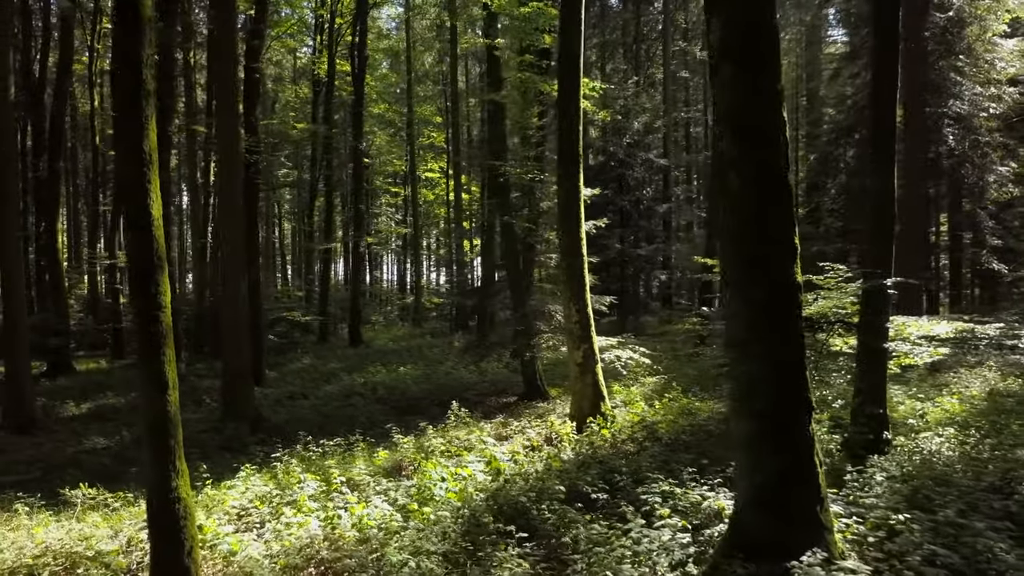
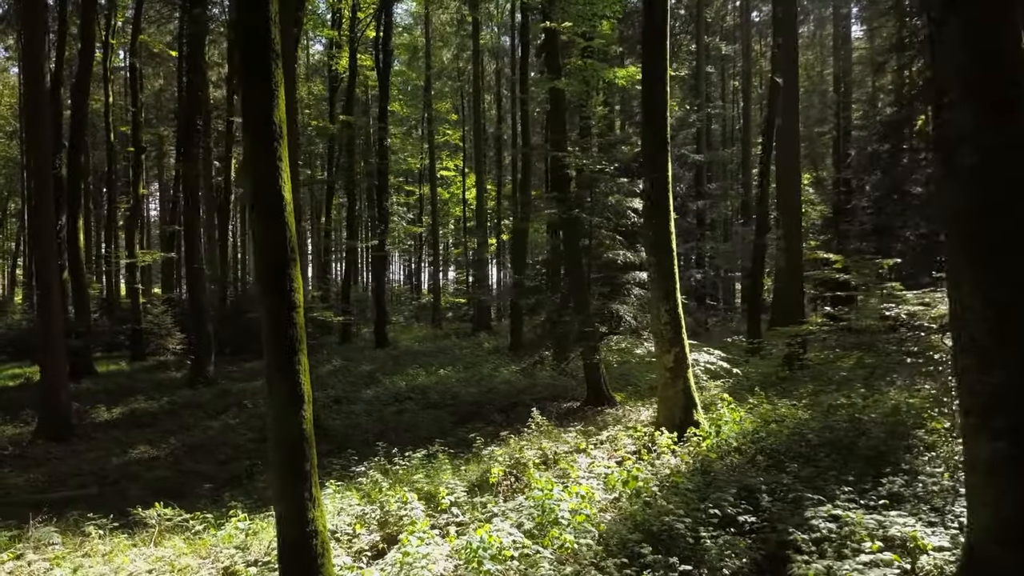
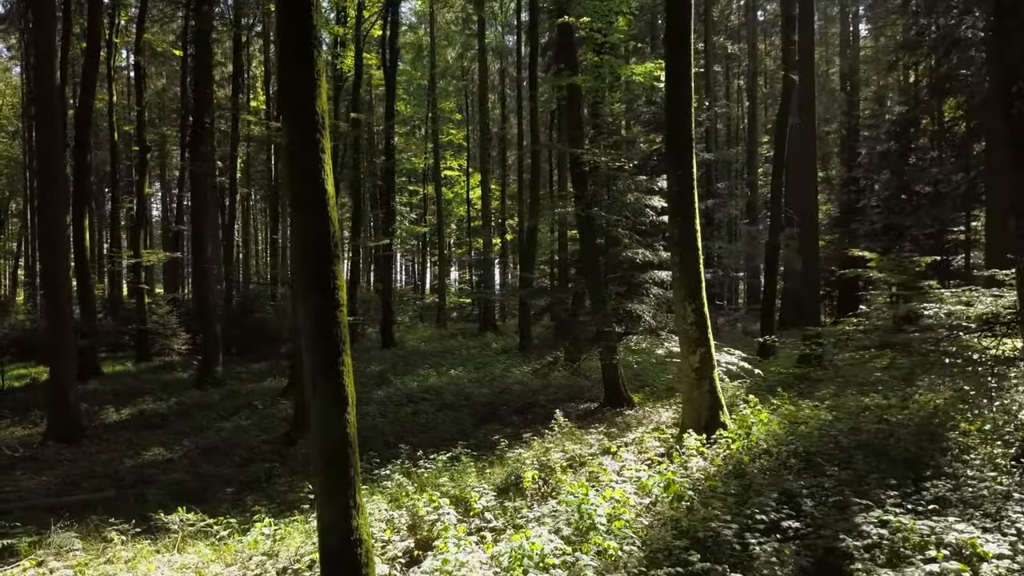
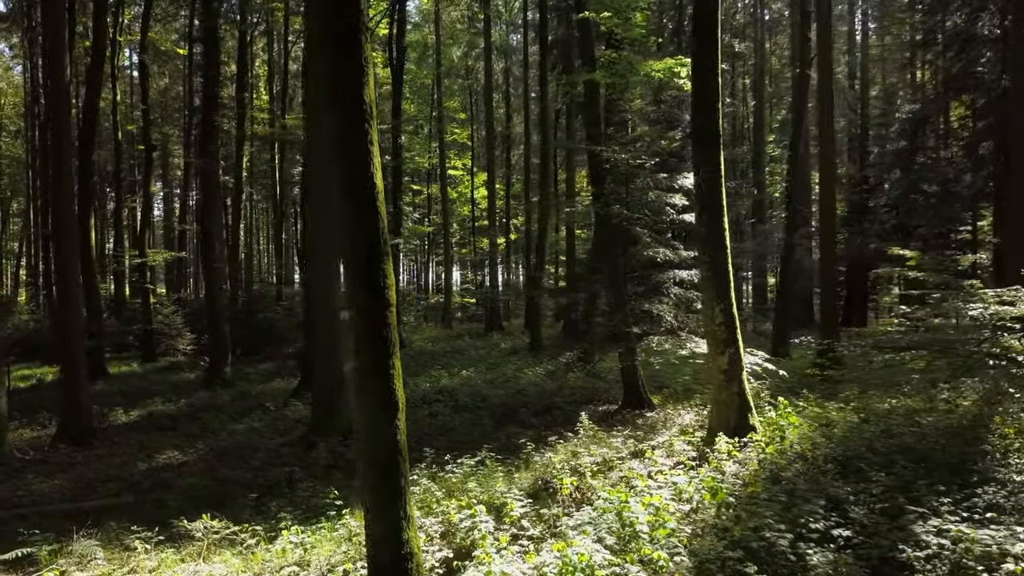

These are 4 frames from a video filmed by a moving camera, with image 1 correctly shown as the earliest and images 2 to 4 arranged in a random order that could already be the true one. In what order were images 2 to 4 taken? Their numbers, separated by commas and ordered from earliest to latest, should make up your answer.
2, 3, 4
